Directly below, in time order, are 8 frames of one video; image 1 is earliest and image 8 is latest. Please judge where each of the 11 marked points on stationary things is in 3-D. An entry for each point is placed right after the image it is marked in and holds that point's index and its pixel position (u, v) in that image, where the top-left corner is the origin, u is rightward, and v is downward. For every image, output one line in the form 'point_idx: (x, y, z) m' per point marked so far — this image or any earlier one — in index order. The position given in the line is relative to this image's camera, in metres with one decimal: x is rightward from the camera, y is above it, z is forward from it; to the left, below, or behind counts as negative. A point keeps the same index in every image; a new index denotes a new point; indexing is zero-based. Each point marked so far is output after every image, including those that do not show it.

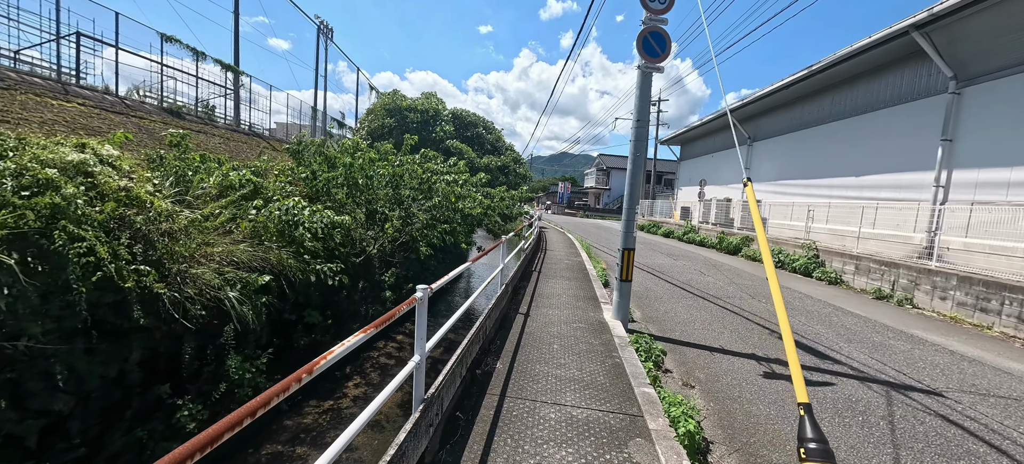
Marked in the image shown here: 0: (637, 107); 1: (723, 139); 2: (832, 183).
0: (+1.2, +1.2, +3.9) m
1: (+8.7, +3.8, +16.1) m
2: (+8.5, +1.3, +10.5) m
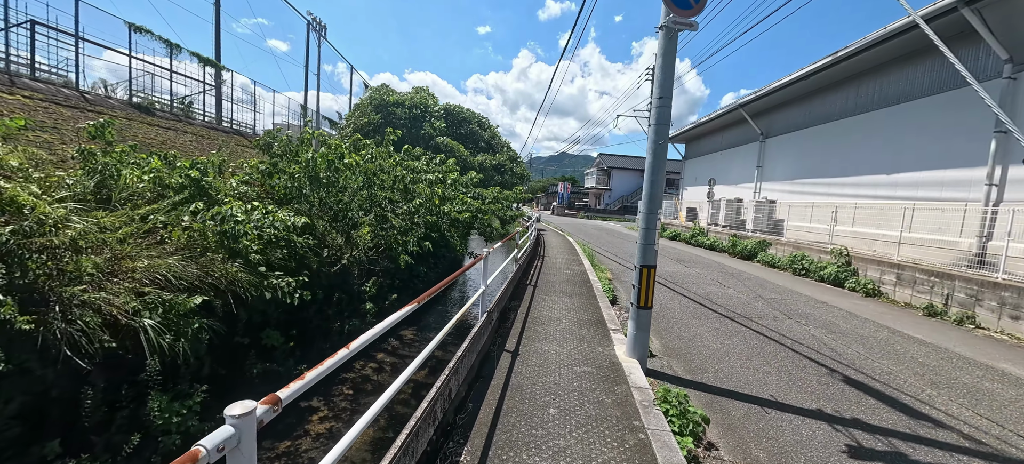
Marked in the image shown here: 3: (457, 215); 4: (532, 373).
0: (+1.1, +1.1, +3.0) m
1: (+8.6, +3.7, +15.2) m
2: (+8.4, +1.2, +9.6) m
3: (-1.1, +0.3, +7.2) m
4: (+0.1, -1.0, +2.8) m
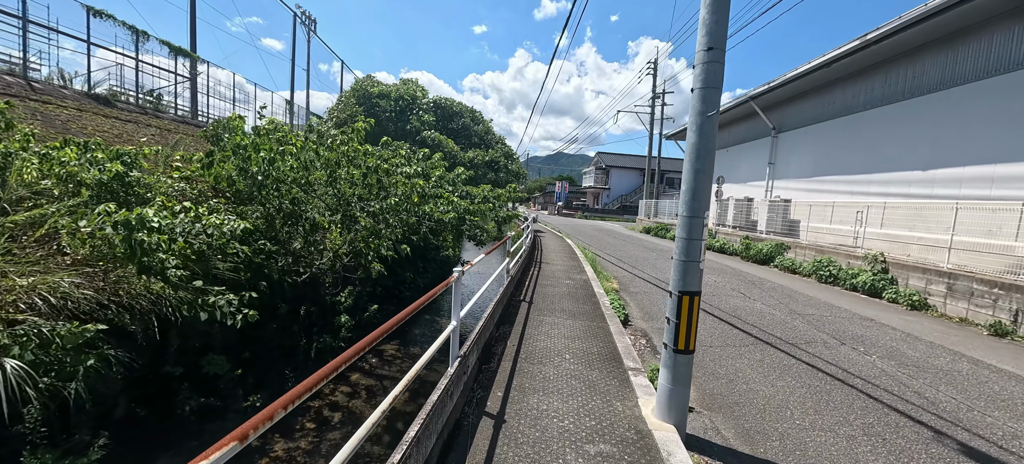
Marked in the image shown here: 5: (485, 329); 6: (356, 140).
0: (+1.0, +1.1, +2.1) m
1: (+8.4, +3.6, +14.3) m
2: (+8.2, +1.2, +8.7) m
3: (-1.2, +0.3, +6.3) m
4: (+0.1, -1.1, +1.9) m
5: (-0.2, -0.8, +3.3) m
6: (-2.6, +1.5, +6.5) m
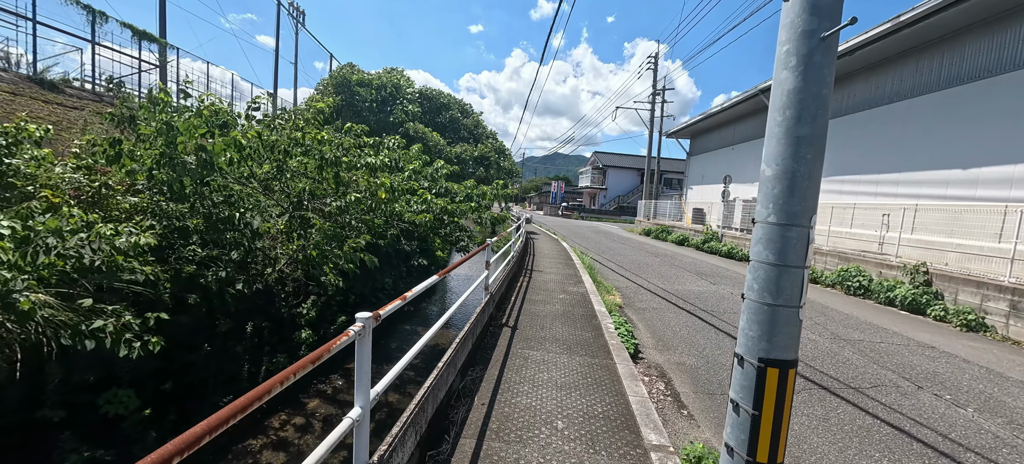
0: (+0.9, +1.0, +1.1) m
1: (+8.1, +3.5, +13.5) m
2: (+8.0, +1.1, +7.9) m
3: (-1.4, +0.2, +5.3) m
4: (-0.1, -1.1, +1.0) m
5: (-0.4, -0.9, +2.3) m
6: (-2.8, +1.5, +5.5) m
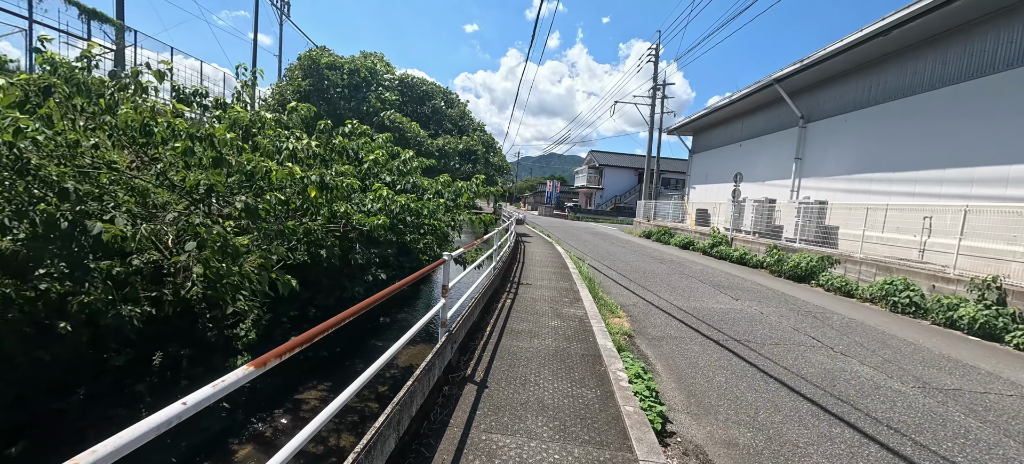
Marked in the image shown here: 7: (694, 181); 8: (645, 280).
0: (+0.7, +1.0, 0.0) m
1: (+7.8, +3.4, +12.4) m
2: (+7.8, +1.0, +6.9) m
3: (-1.6, +0.1, +4.2) m
4: (-0.3, -1.2, -0.2) m
5: (-0.6, -0.9, +1.2) m
6: (-3.0, +1.4, +4.4) m
7: (+7.8, +2.2, +16.8) m
8: (+2.2, -0.8, +6.5) m
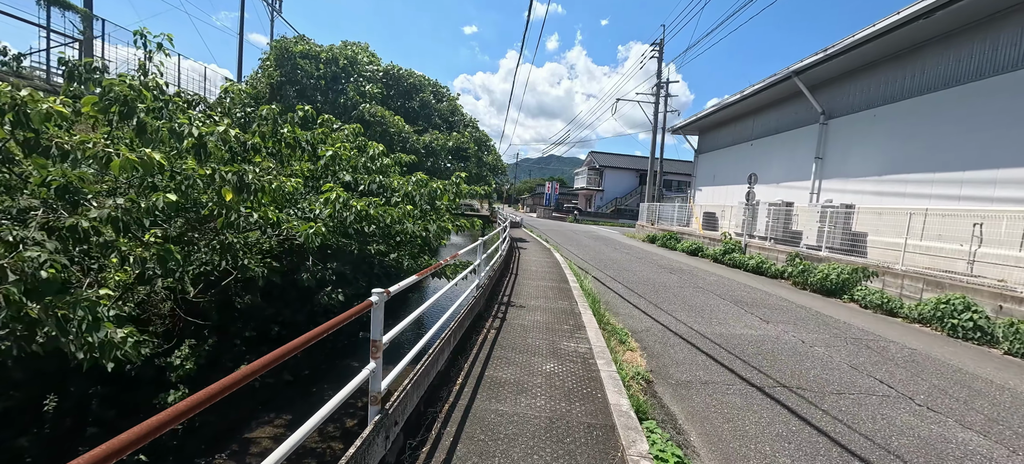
0: (+0.6, +0.9, -0.8) m
1: (+7.7, +3.3, +11.6) m
2: (+7.6, +0.9, +6.0) m
3: (-1.7, 0.0, +3.3) m
4: (-0.4, -1.3, -1.1) m
5: (-0.7, -1.0, +0.3) m
6: (-3.1, +1.3, +3.5) m
7: (+7.6, +2.0, +15.9) m
8: (+2.1, -0.9, +5.6) m
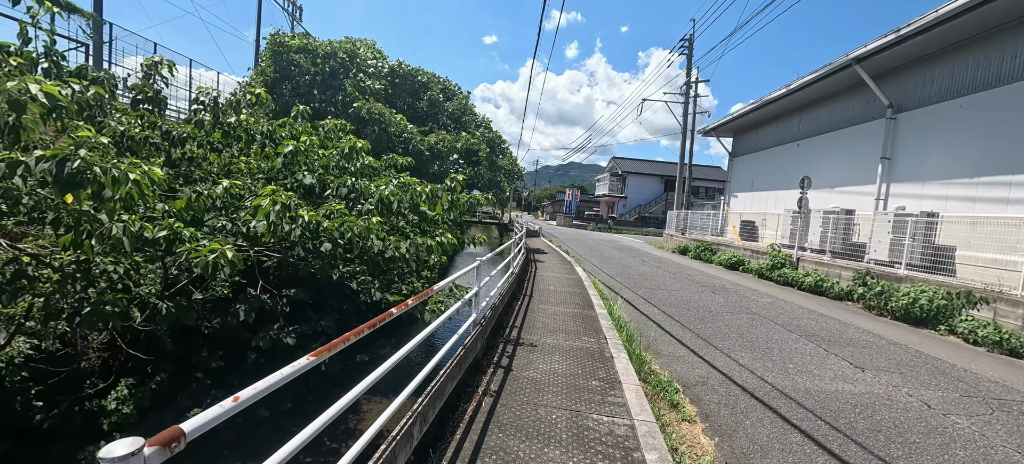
0: (+0.4, +0.8, -1.8) m
1: (+8.1, +3.0, +10.3) m
2: (+7.8, +0.7, +4.7) m
3: (-1.7, -0.1, +2.4) m
4: (-0.6, -1.3, -2.0) m
5: (-0.8, -1.1, -0.7) m
6: (-3.0, +1.2, +2.7) m
7: (+8.3, +1.6, +14.6) m
8: (+2.2, -1.1, +4.5) m
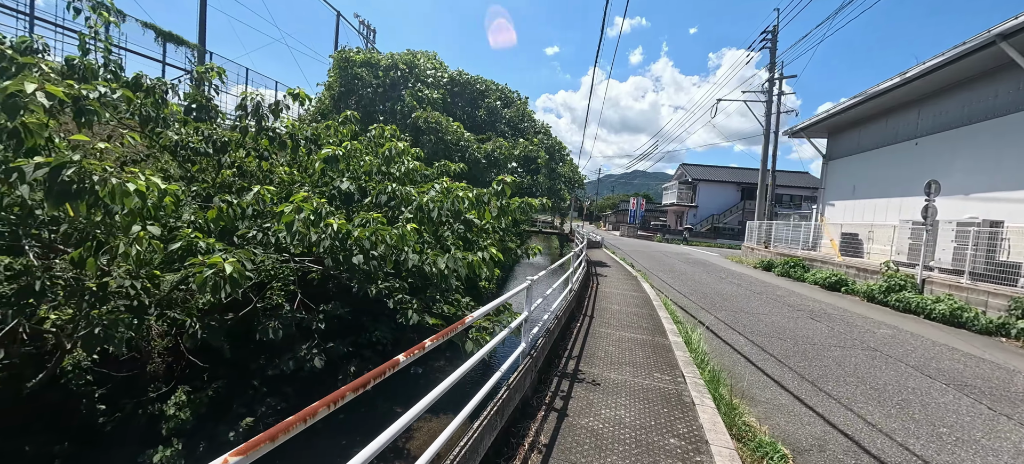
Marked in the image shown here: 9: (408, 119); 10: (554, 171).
0: (+0.1, +0.8, -2.3) m
1: (+9.5, +2.6, +8.6) m
2: (+8.3, +0.5, +3.0) m
3: (-1.4, -0.1, +2.2) m
4: (-1.0, -1.3, -2.4) m
5: (-1.0, -1.1, -1.0) m
6: (-2.7, +1.1, +2.7) m
7: (+10.3, +1.2, +12.8) m
8: (+2.8, -1.2, +3.7) m
9: (-1.9, +2.1, +7.2) m
10: (+1.1, +1.5, +9.7) m
